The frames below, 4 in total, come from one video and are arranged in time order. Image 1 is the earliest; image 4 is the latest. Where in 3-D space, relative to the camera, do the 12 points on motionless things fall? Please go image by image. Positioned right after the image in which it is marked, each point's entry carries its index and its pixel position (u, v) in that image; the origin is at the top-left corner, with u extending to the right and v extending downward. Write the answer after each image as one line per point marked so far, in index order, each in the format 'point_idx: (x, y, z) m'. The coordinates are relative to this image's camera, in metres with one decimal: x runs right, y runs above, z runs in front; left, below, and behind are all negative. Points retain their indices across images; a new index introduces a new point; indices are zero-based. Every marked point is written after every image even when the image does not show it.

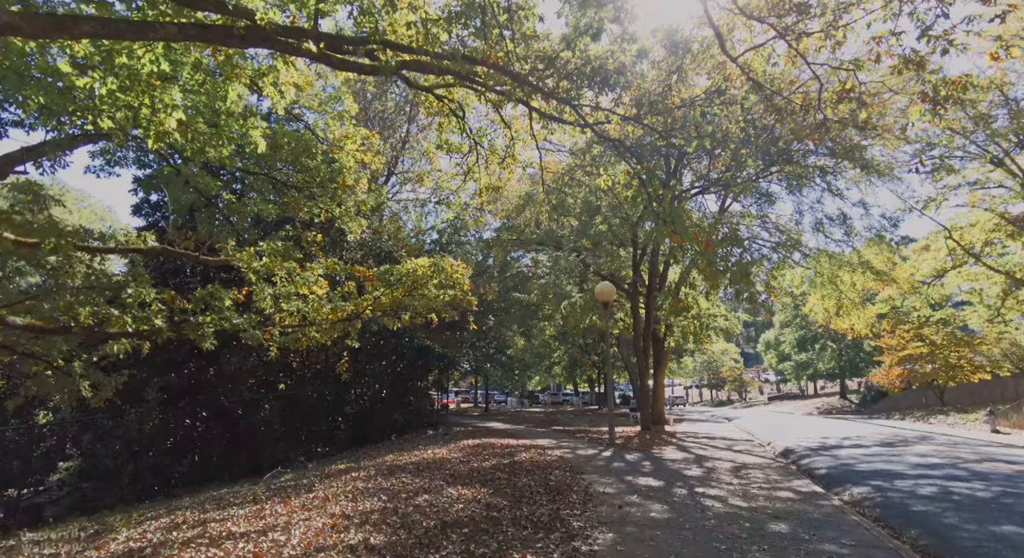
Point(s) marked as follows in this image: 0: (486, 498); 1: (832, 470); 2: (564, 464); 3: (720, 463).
0: (-0.3, -2.2, +5.2) m
1: (+5.1, -3.1, +8.4) m
2: (+0.8, -2.9, +8.2) m
3: (+3.6, -3.2, +9.3) m
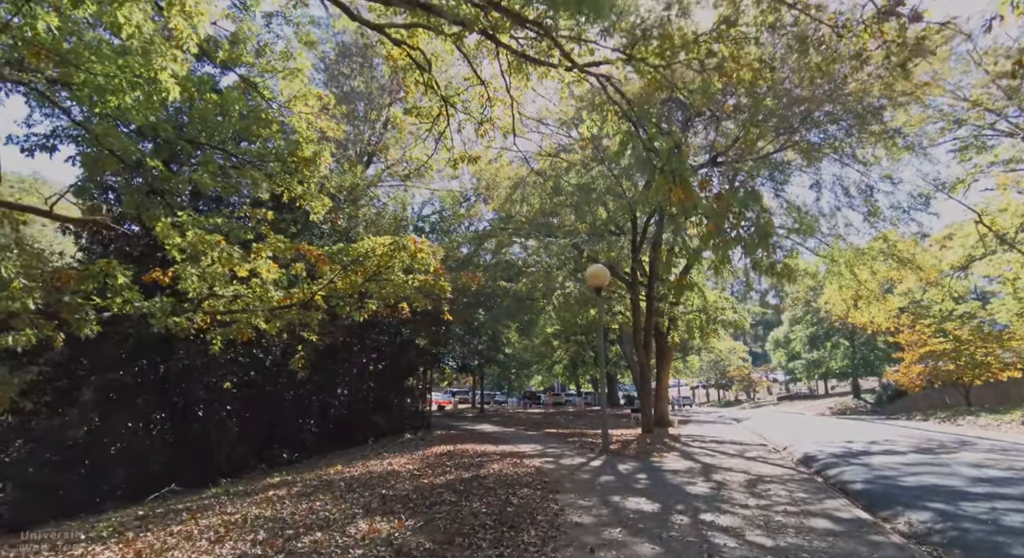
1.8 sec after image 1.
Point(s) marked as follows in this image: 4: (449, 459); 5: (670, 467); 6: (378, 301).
0: (-0.8, -1.8, +3.7) m
1: (+4.7, -2.7, +6.9) m
2: (+0.3, -2.5, +6.6) m
3: (+3.2, -2.9, +7.7) m
4: (-0.9, -2.8, +8.3) m
5: (+2.5, -3.0, +8.3) m
6: (-2.9, -0.4, +11.2) m
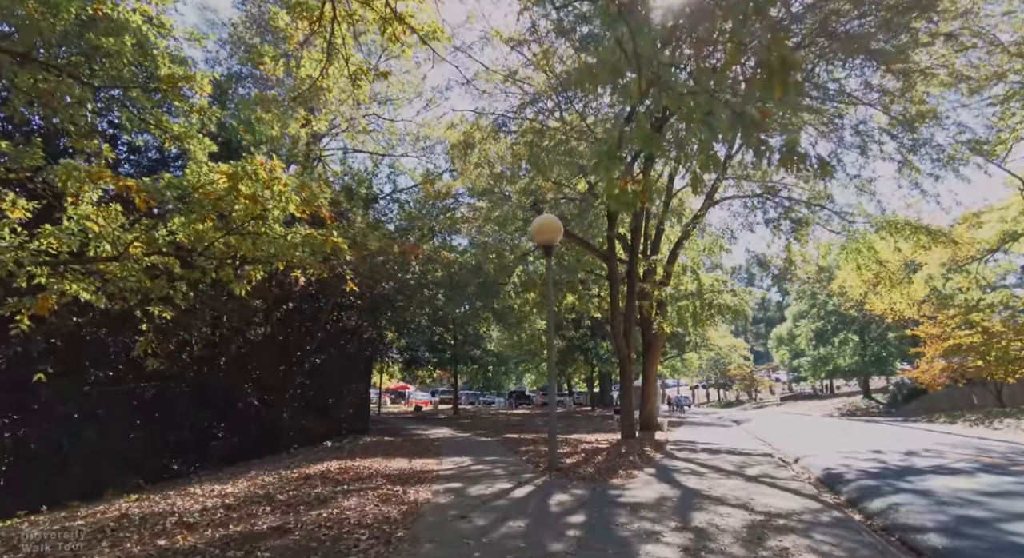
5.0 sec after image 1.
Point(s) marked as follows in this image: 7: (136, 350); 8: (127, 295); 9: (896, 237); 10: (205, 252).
0: (-2.0, -1.1, +1.0) m
1: (+3.5, -2.0, +4.1) m
2: (-0.9, -1.8, +3.9) m
3: (+2.0, -2.2, +4.9) m
4: (-2.2, -2.2, +5.5) m
5: (+1.2, -2.3, +5.5) m
6: (-4.1, +0.2, +8.5) m
7: (-5.7, -1.1, +8.1) m
8: (-5.8, -0.2, +8.1) m
9: (+11.2, +1.2, +15.3) m
10: (-4.5, +0.4, +7.7) m
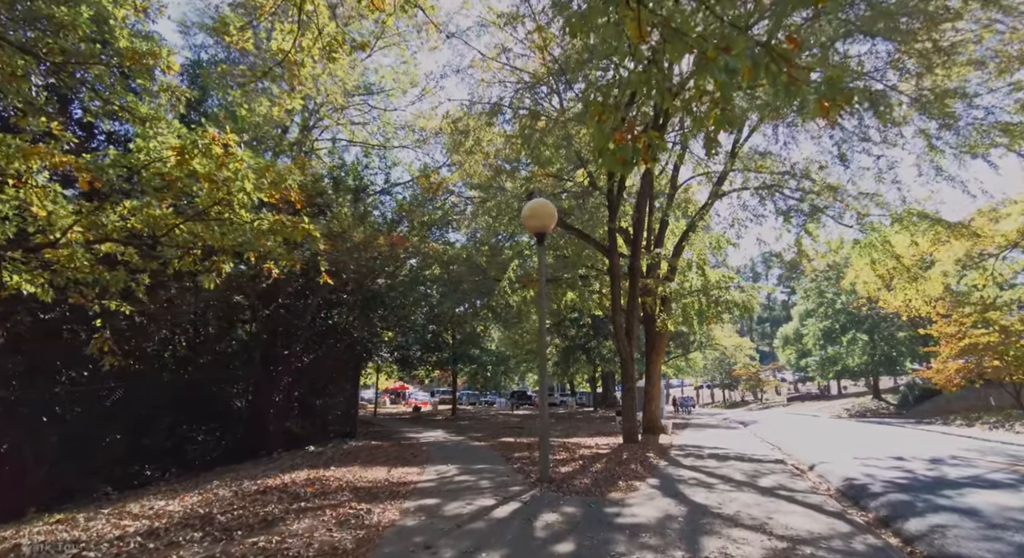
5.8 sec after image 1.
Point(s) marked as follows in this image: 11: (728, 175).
0: (-2.2, -1.0, +0.3) m
1: (+3.3, -1.9, +3.4) m
2: (-1.1, -1.7, +3.2) m
3: (+1.8, -2.1, +4.2) m
4: (-2.3, -2.1, +4.8) m
5: (+1.1, -2.2, +4.8) m
6: (-4.3, +0.3, +7.8) m
7: (-5.9, -0.9, +7.5) m
8: (-6.0, -0.1, +7.4) m
9: (+11.1, +1.3, +14.5) m
10: (-4.6, +0.5, +7.0) m
11: (+5.5, +2.6, +13.4) m
